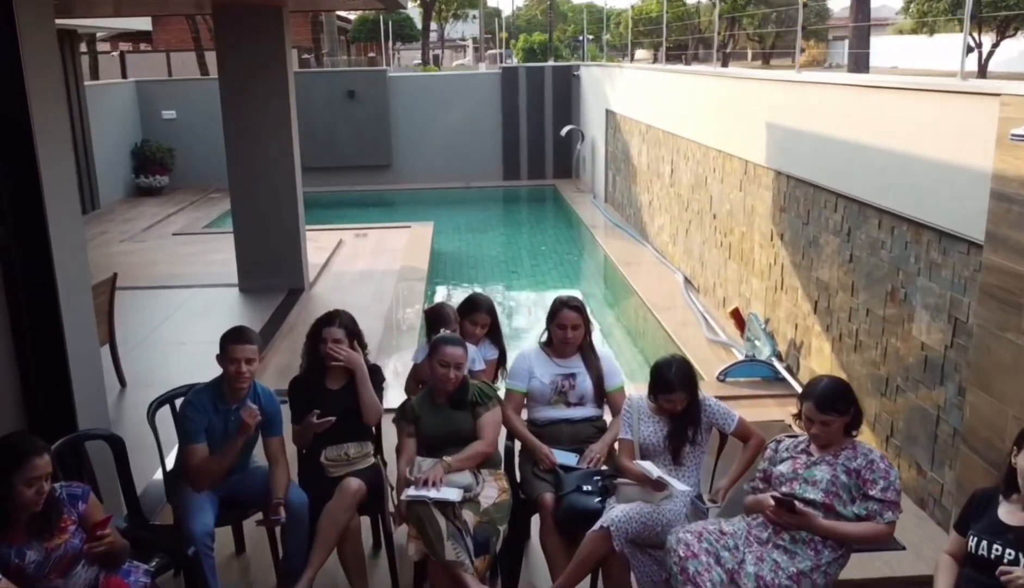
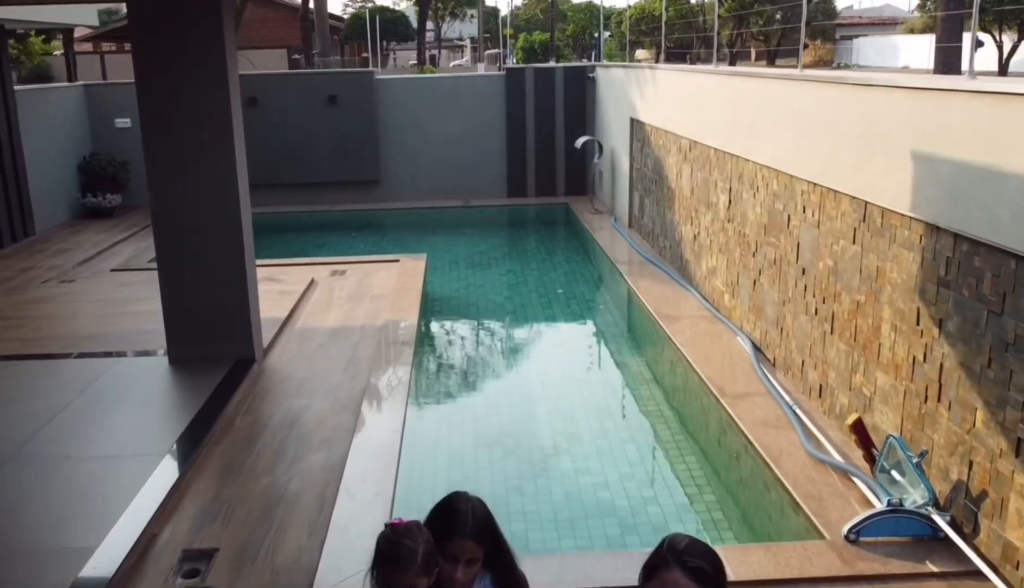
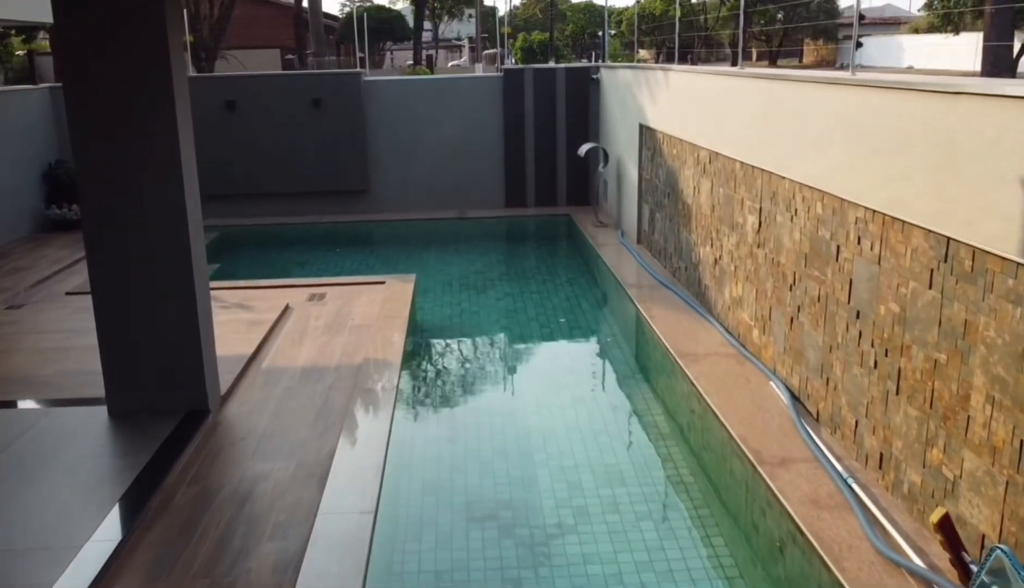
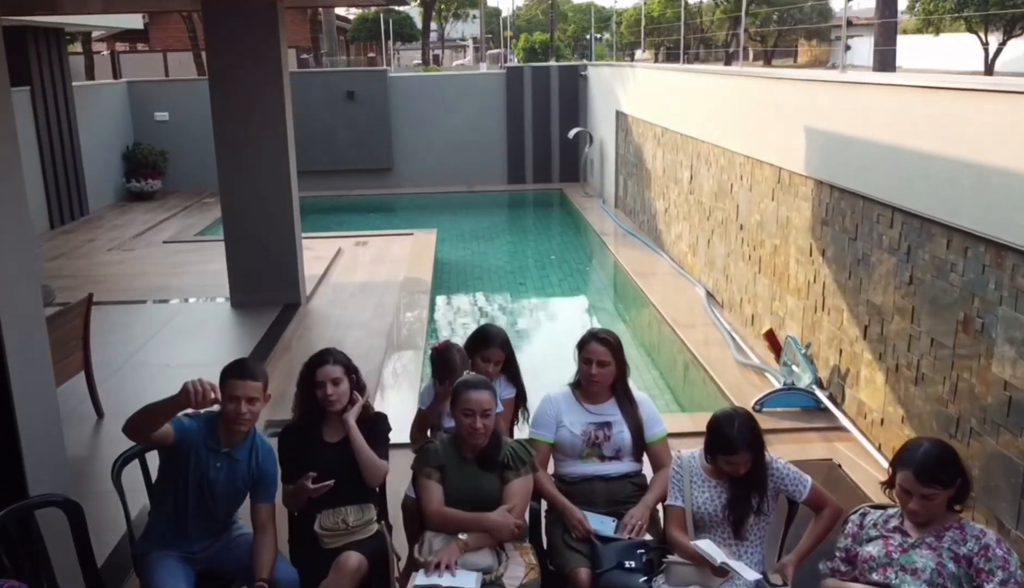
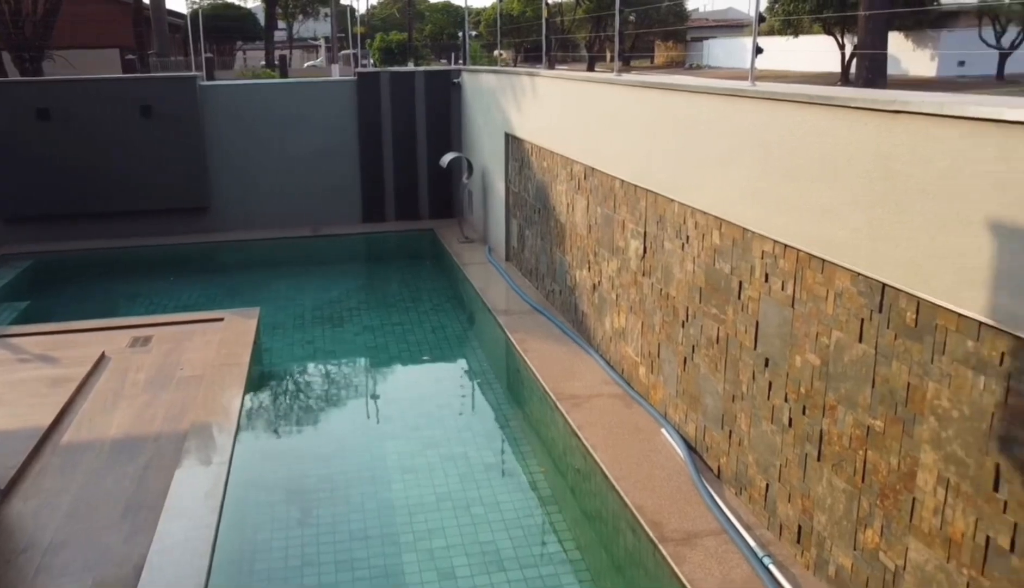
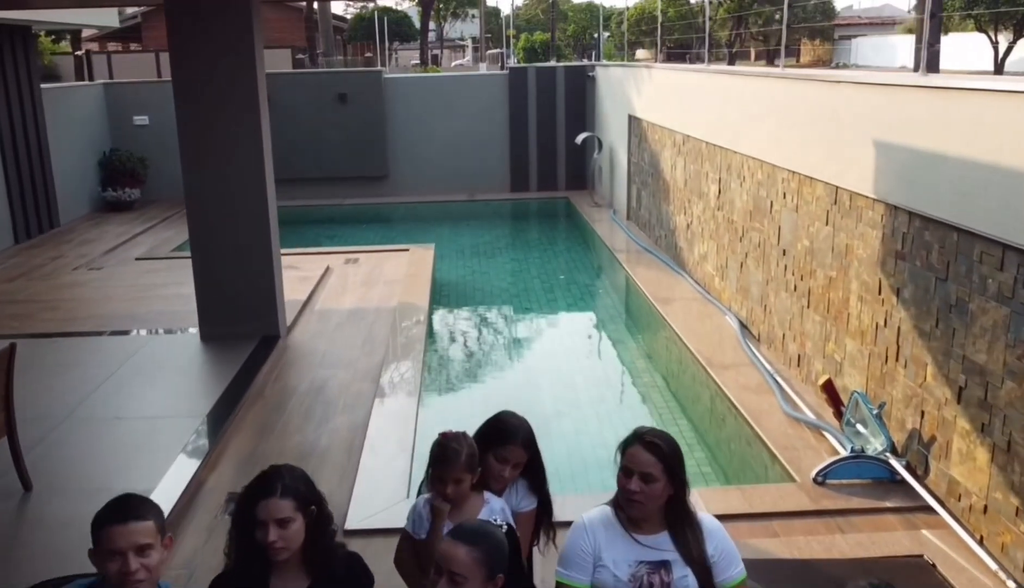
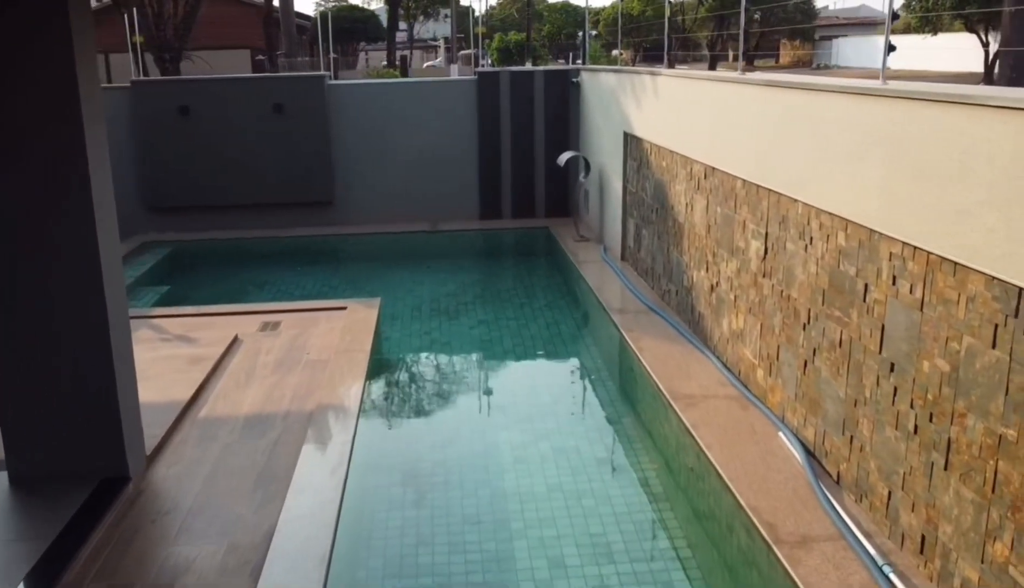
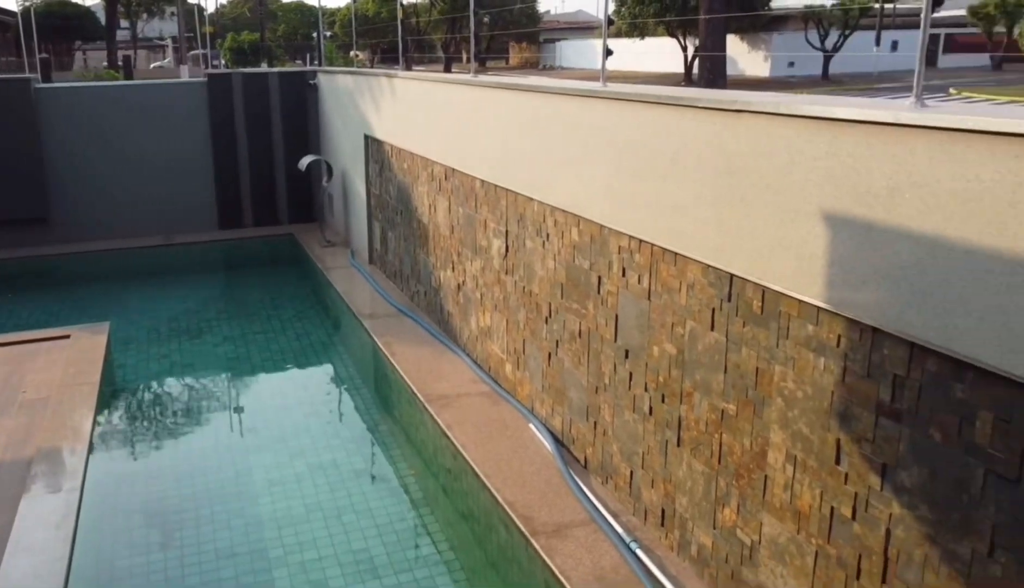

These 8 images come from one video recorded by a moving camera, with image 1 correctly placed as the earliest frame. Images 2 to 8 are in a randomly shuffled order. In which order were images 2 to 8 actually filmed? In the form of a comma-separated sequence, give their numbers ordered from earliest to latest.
4, 6, 2, 3, 7, 5, 8
